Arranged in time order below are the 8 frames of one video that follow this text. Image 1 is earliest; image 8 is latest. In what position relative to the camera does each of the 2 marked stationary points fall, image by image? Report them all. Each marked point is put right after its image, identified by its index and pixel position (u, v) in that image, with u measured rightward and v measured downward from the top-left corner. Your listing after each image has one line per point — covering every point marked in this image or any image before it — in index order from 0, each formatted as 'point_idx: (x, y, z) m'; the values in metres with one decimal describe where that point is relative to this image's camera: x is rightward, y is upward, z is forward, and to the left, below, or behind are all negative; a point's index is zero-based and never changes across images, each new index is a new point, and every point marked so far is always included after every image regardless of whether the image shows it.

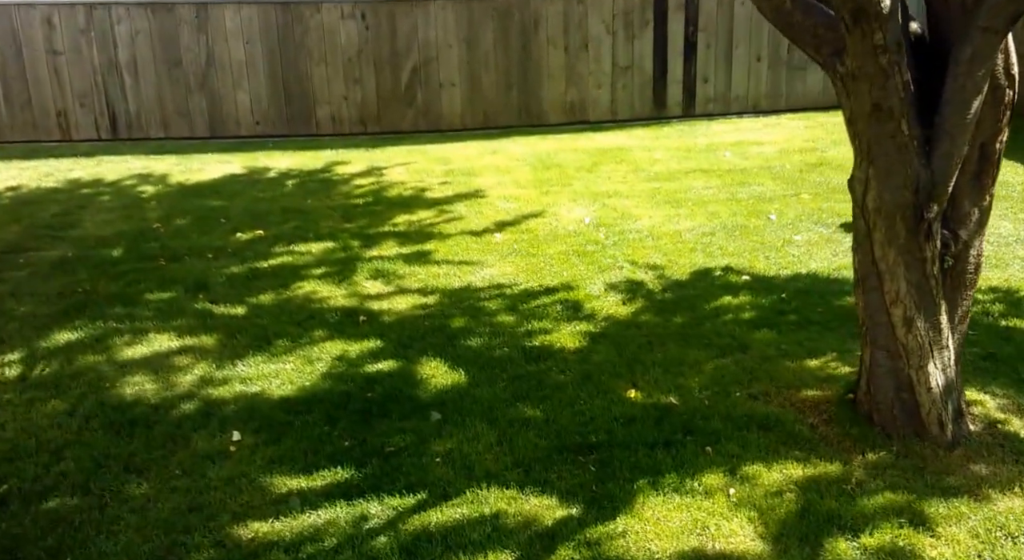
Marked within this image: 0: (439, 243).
0: (-0.5, +0.2, +5.6) m
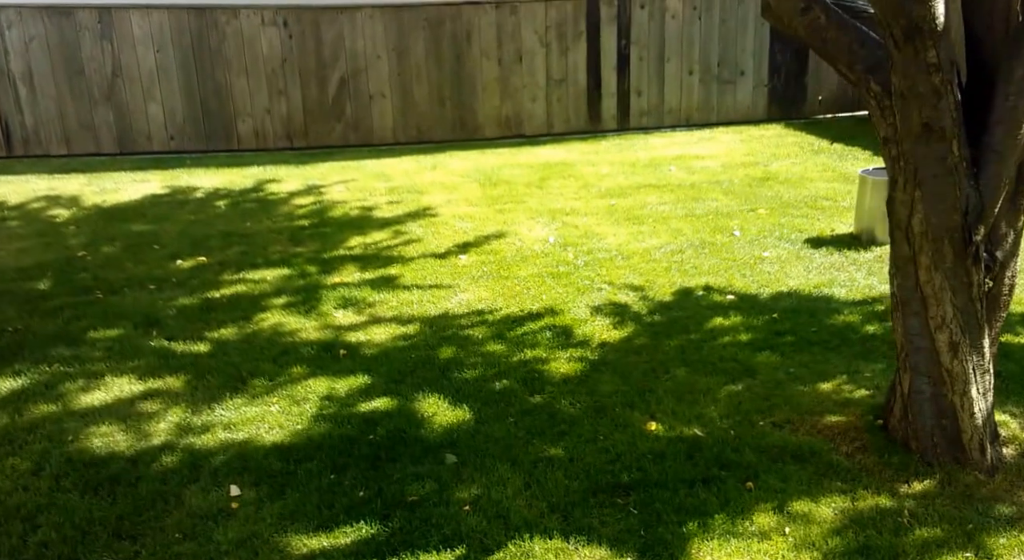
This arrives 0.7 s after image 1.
0: (-0.6, +0.1, +5.4) m
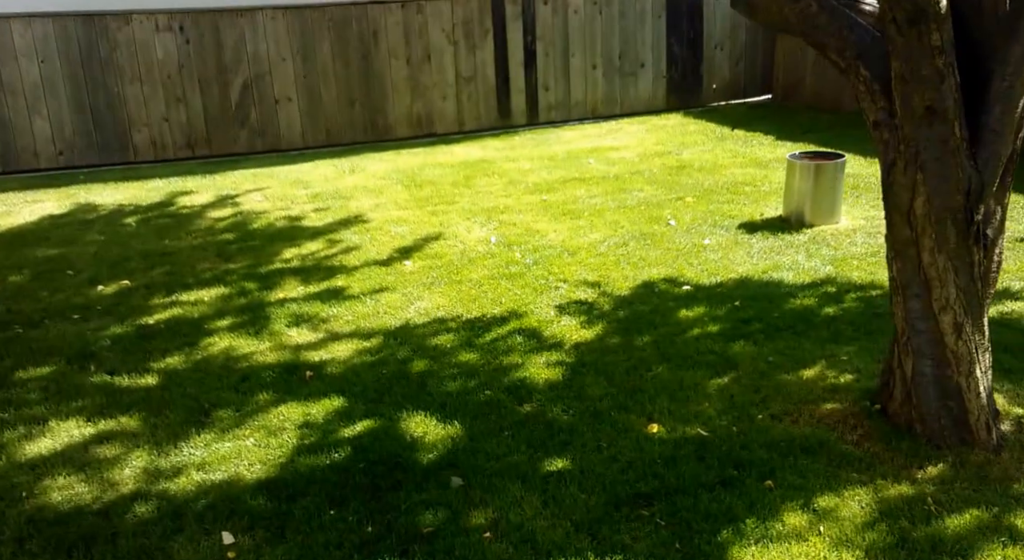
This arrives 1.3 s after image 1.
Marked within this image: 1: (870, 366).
0: (-0.9, 0.0, +5.1) m
1: (+1.4, -0.3, +3.6) m
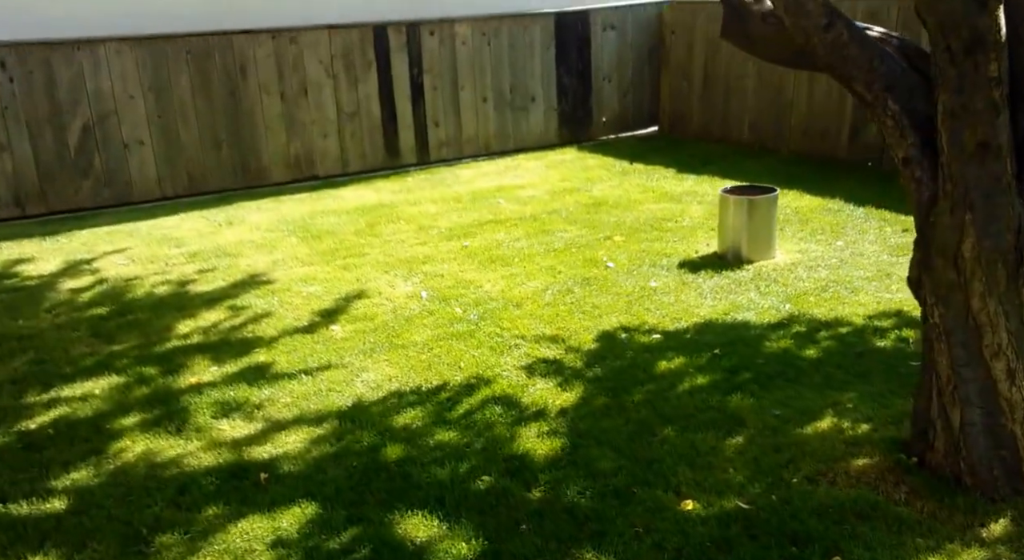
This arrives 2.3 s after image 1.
0: (-1.2, -0.4, +4.5) m
1: (+1.3, -0.5, +3.4) m
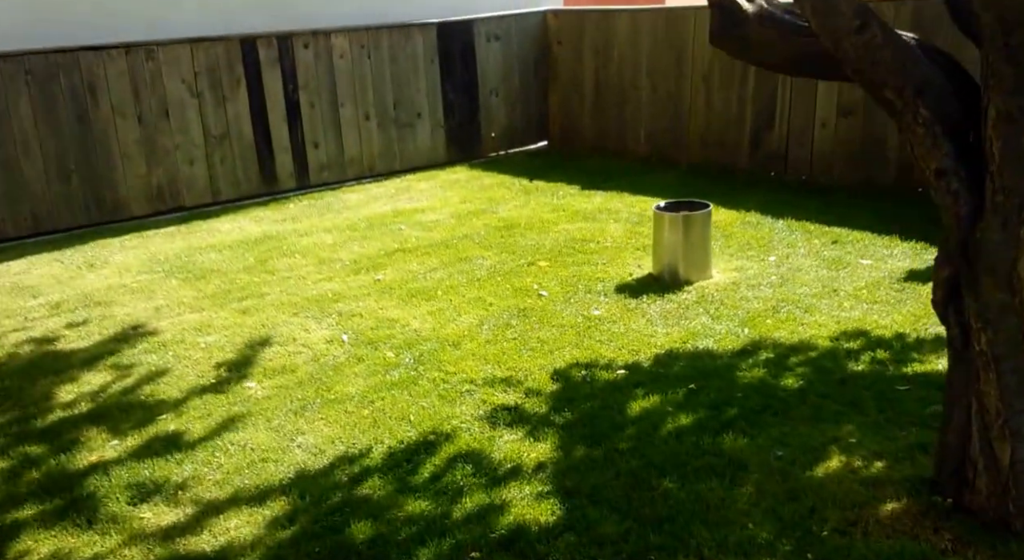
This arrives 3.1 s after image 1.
0: (-1.4, -0.6, +3.9) m
1: (+1.3, -0.6, +3.1) m
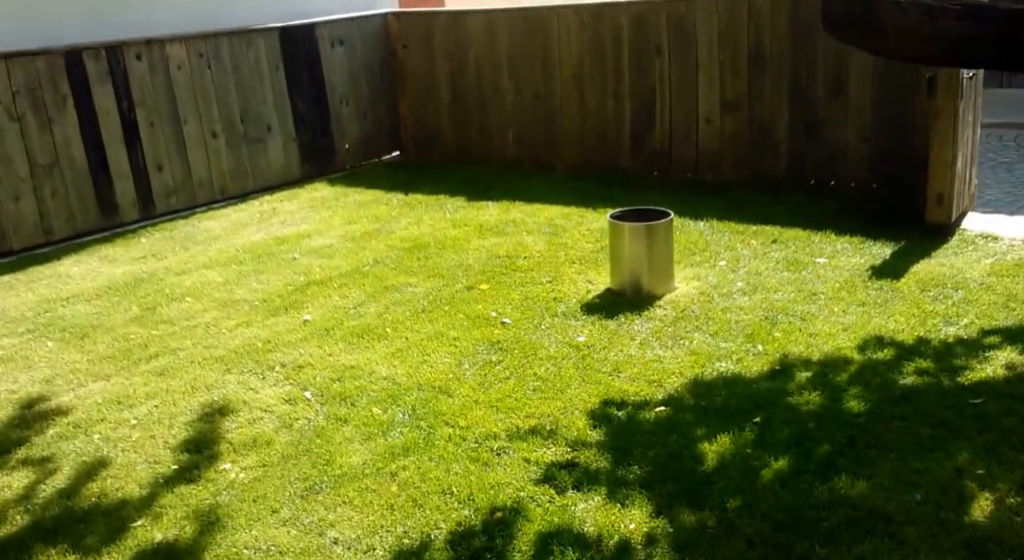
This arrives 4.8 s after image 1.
0: (-1.2, -0.8, +3.1) m
1: (+1.6, -0.6, +3.0) m
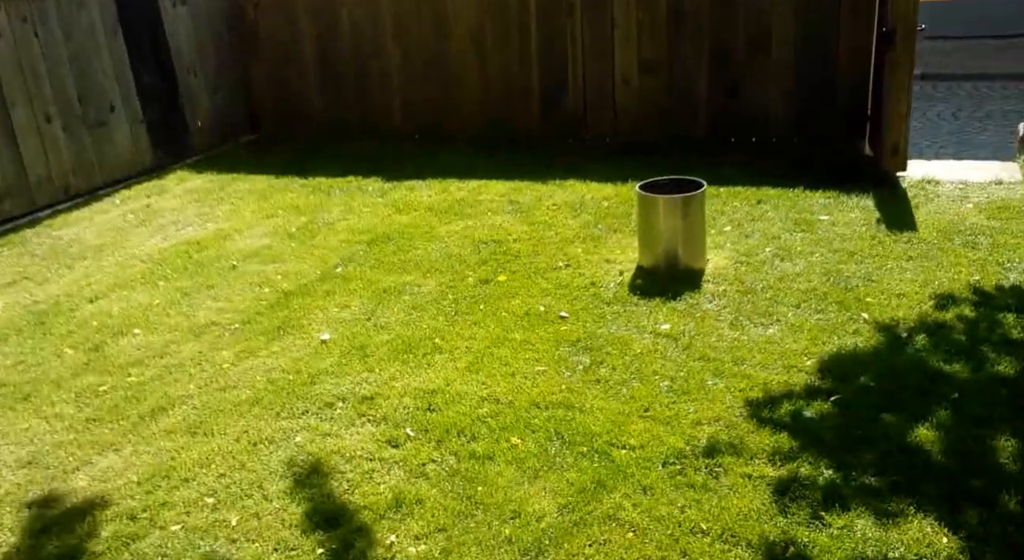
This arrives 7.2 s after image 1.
0: (-0.4, -1.0, +2.5) m
1: (+2.3, -0.4, +3.1) m
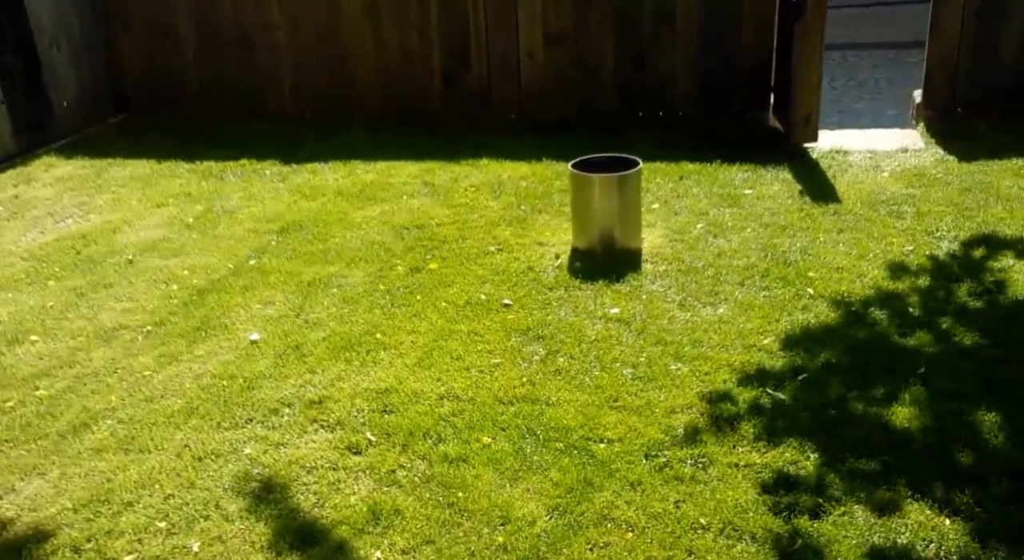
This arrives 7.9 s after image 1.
0: (-0.3, -1.0, +2.3) m
1: (+2.2, -0.3, +3.2) m
